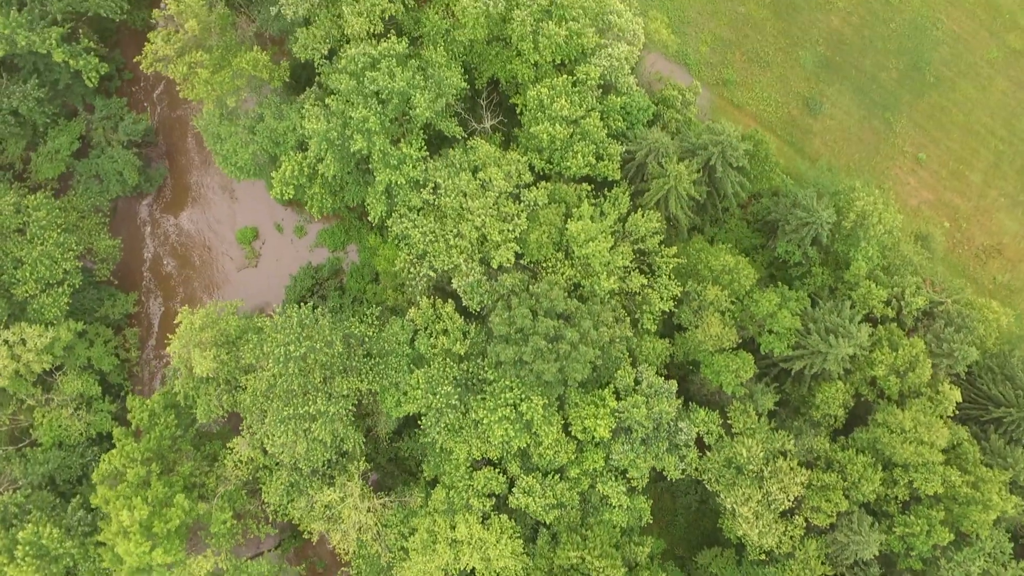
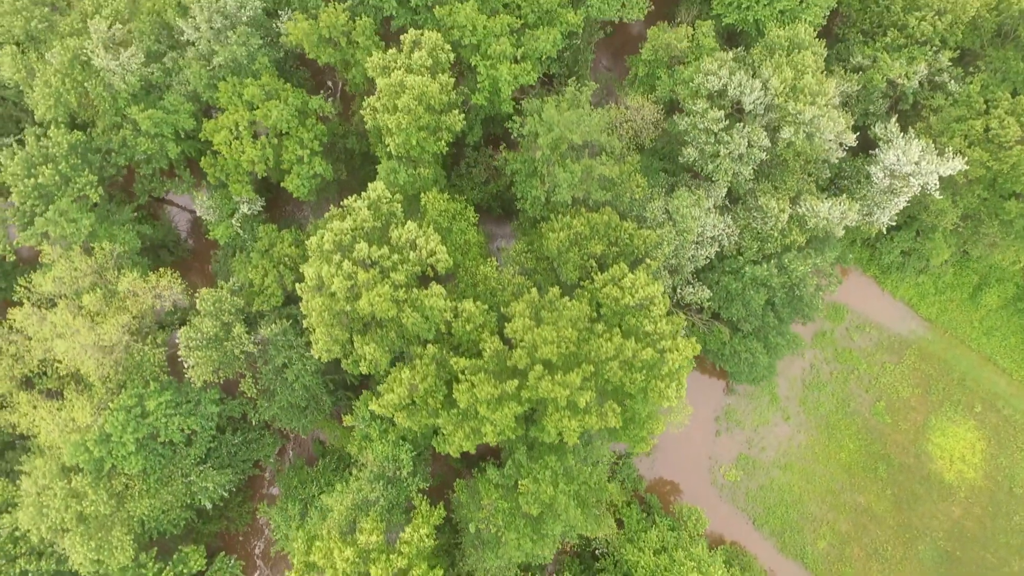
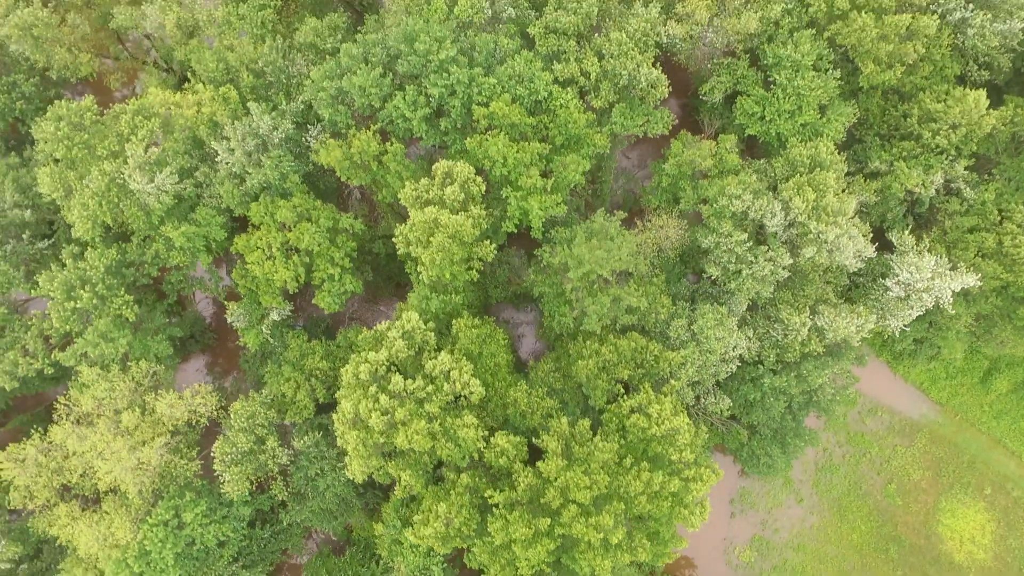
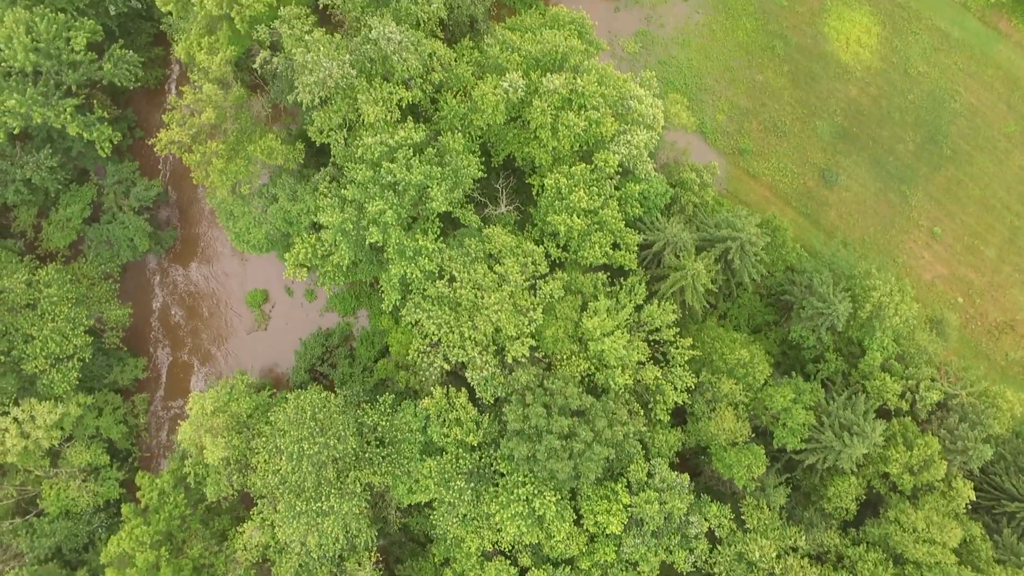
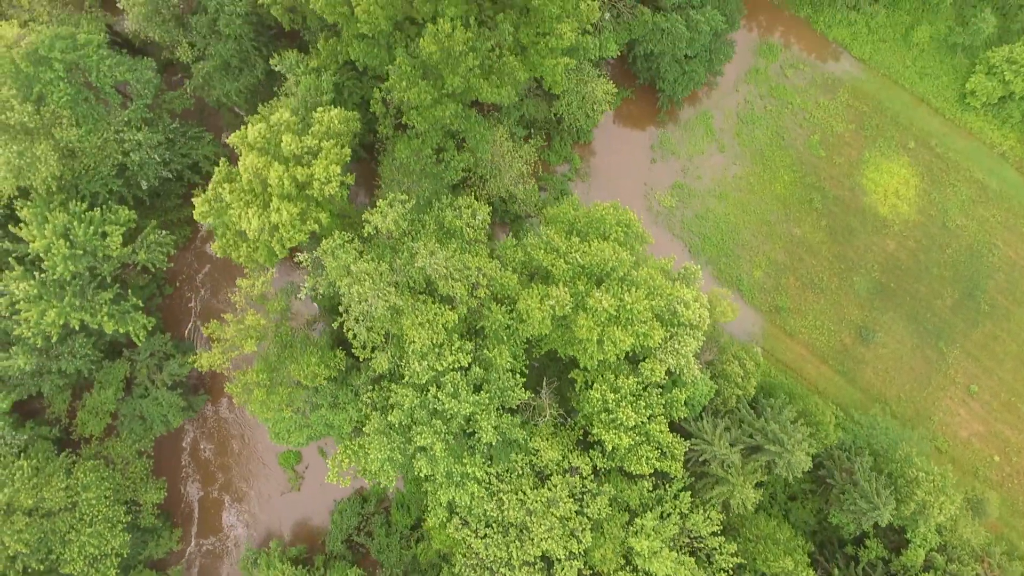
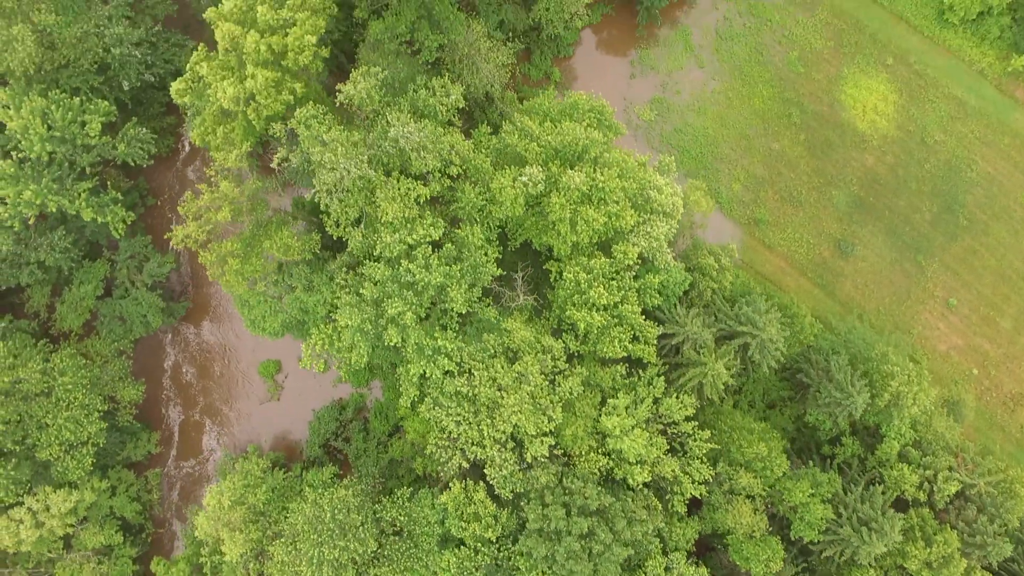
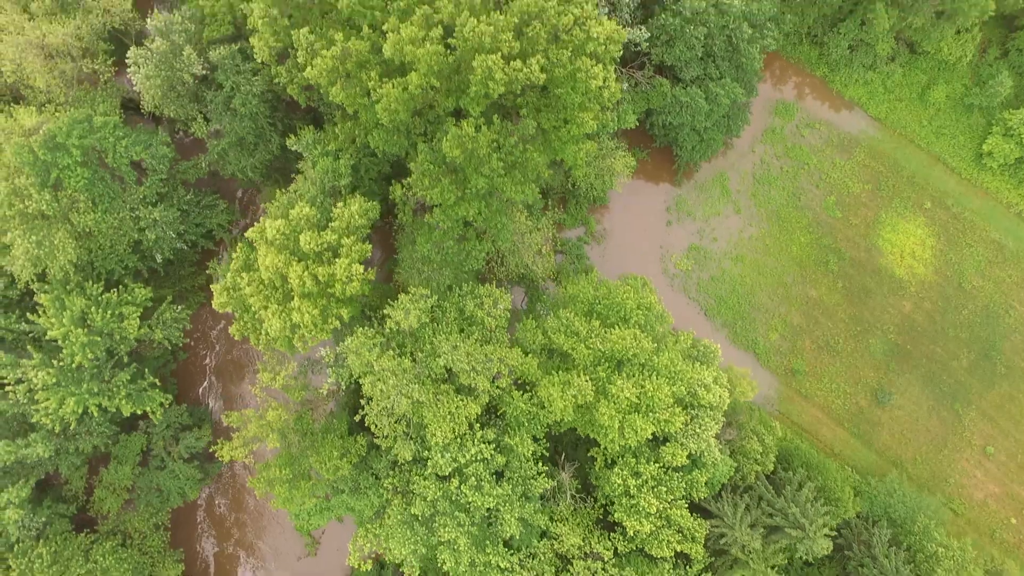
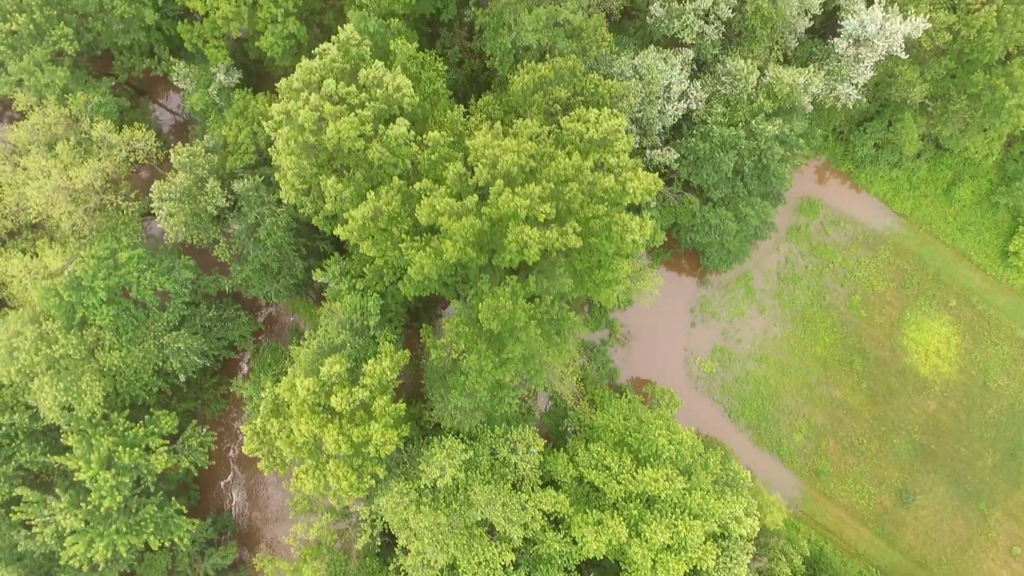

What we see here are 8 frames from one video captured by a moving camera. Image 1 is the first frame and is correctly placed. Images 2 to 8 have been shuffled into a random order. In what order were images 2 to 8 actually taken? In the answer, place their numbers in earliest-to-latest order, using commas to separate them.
4, 6, 5, 7, 8, 2, 3
